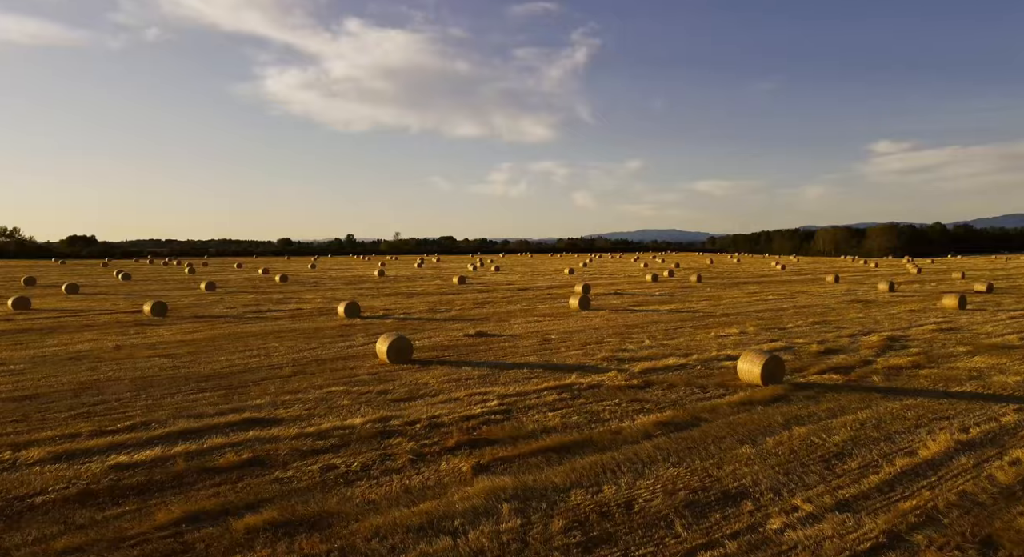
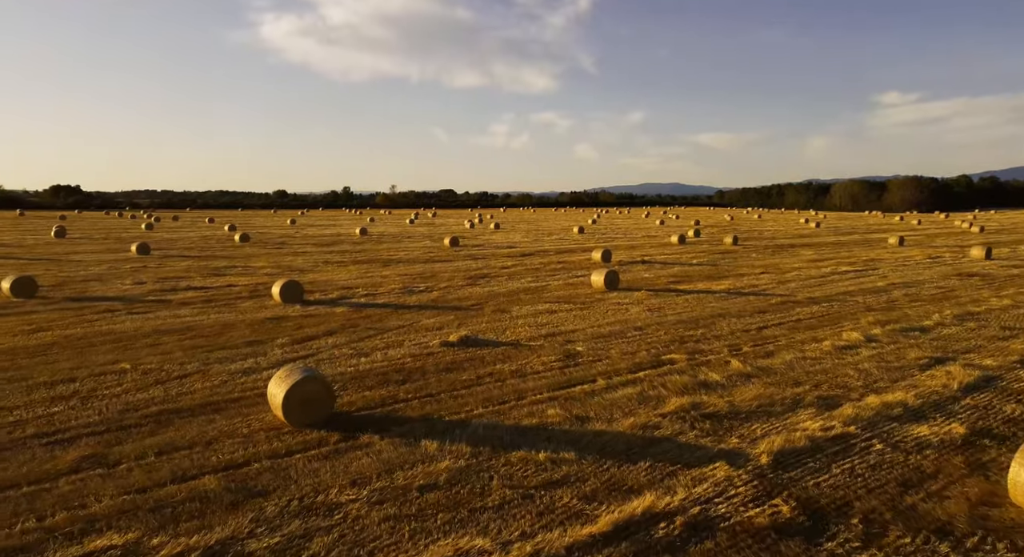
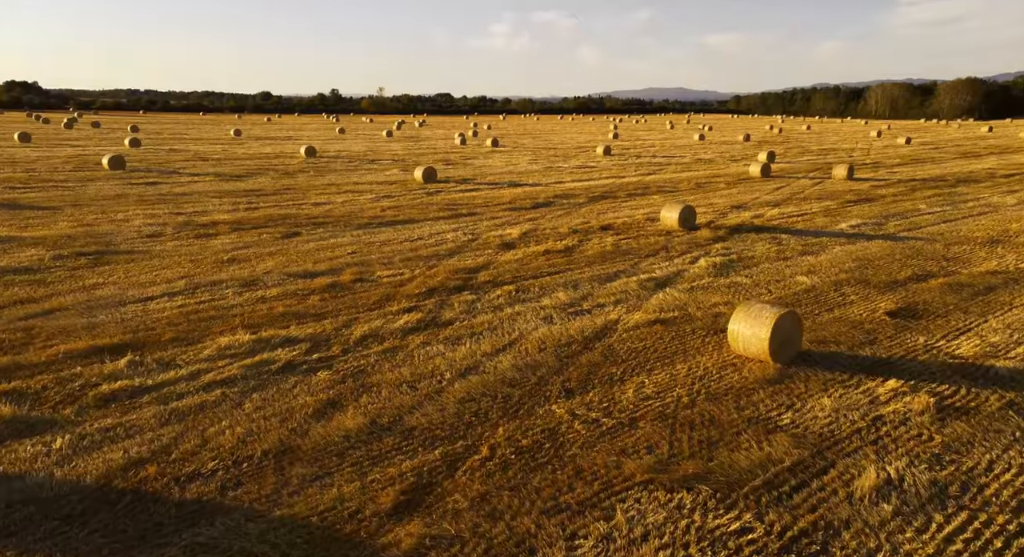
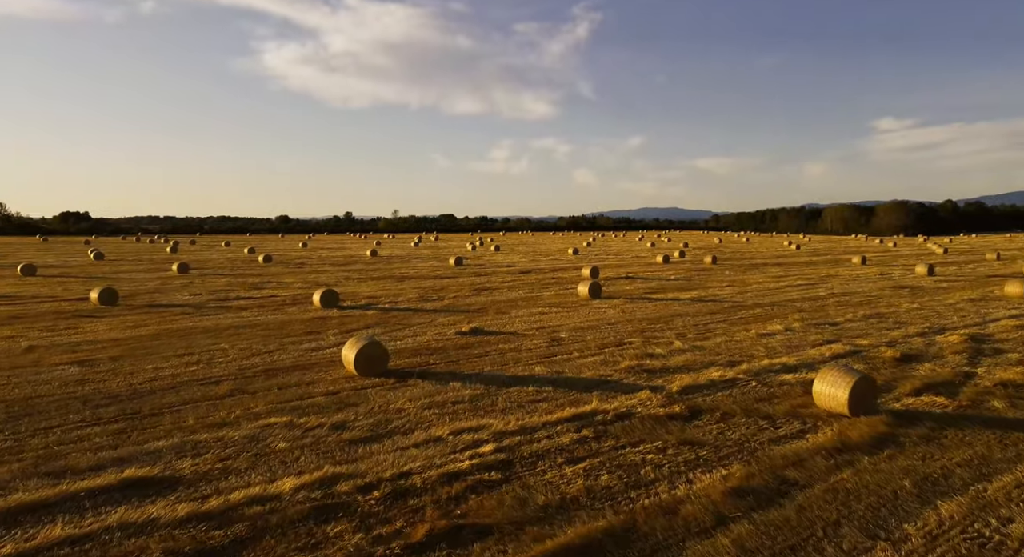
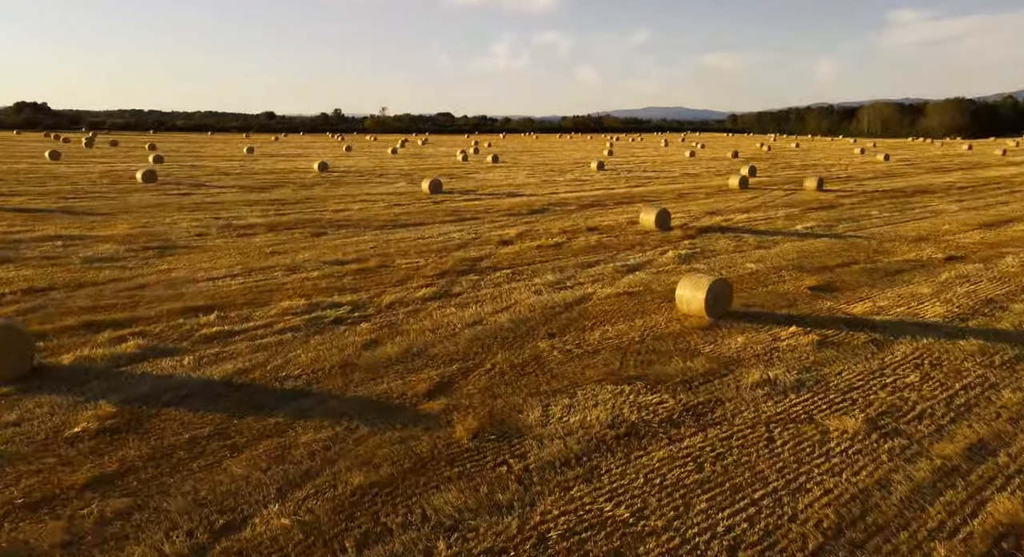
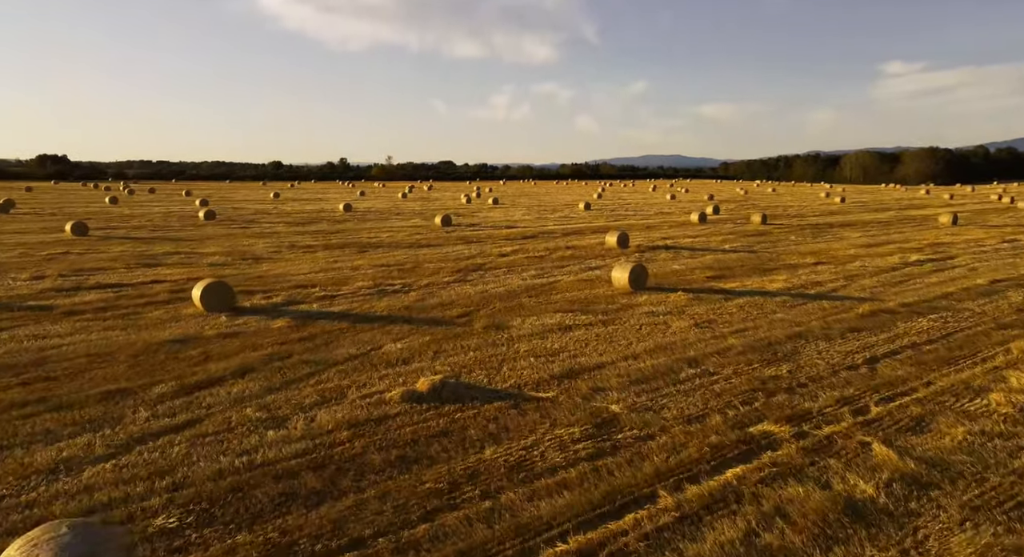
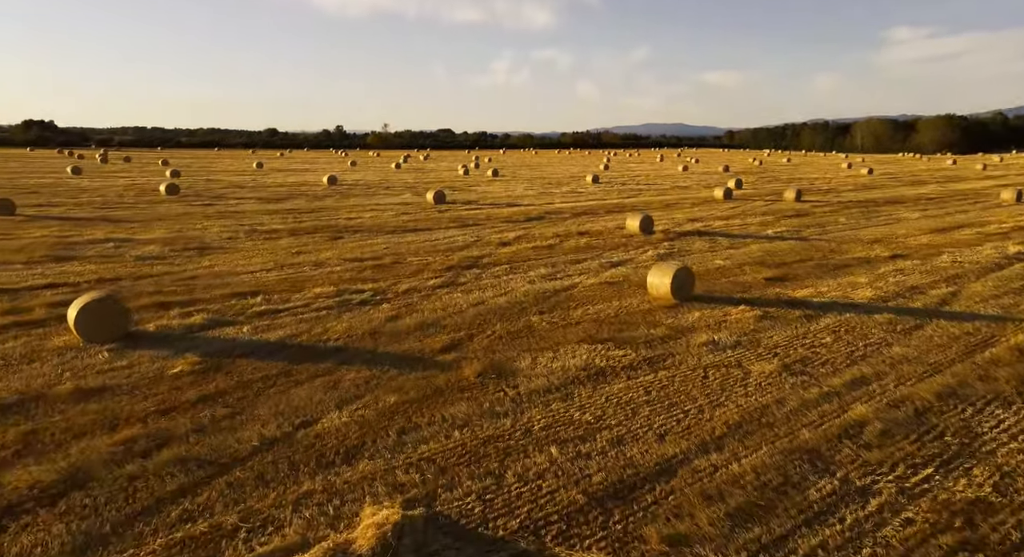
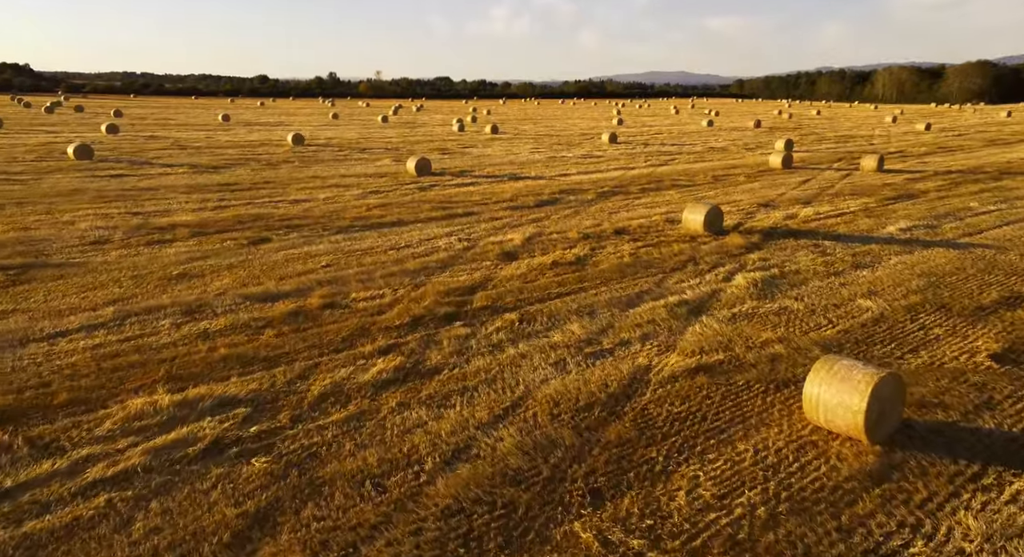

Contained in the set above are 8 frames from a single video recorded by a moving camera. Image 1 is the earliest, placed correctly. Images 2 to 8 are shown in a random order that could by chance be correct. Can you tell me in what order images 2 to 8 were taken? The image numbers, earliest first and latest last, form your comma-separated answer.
4, 2, 6, 7, 5, 3, 8
